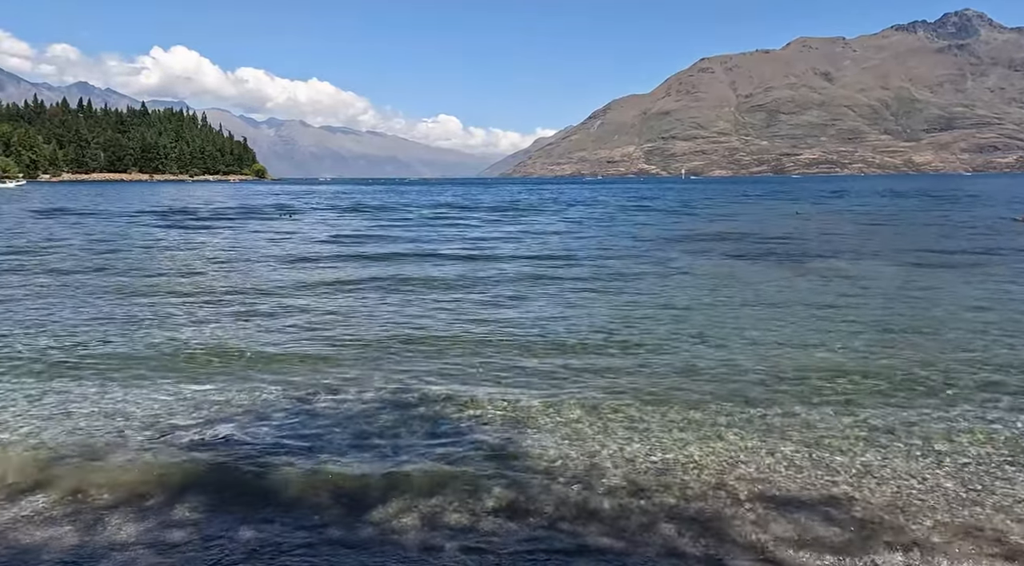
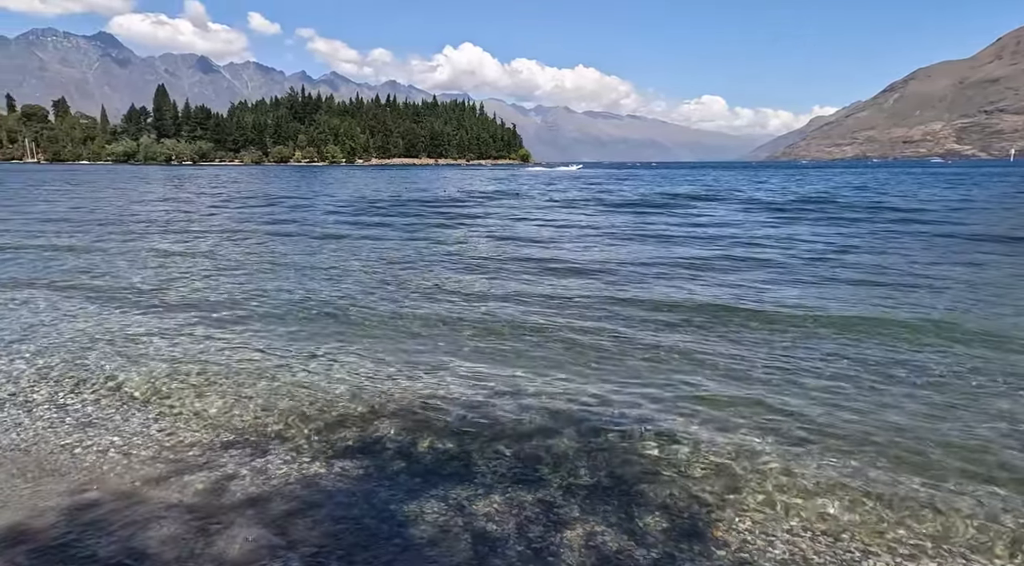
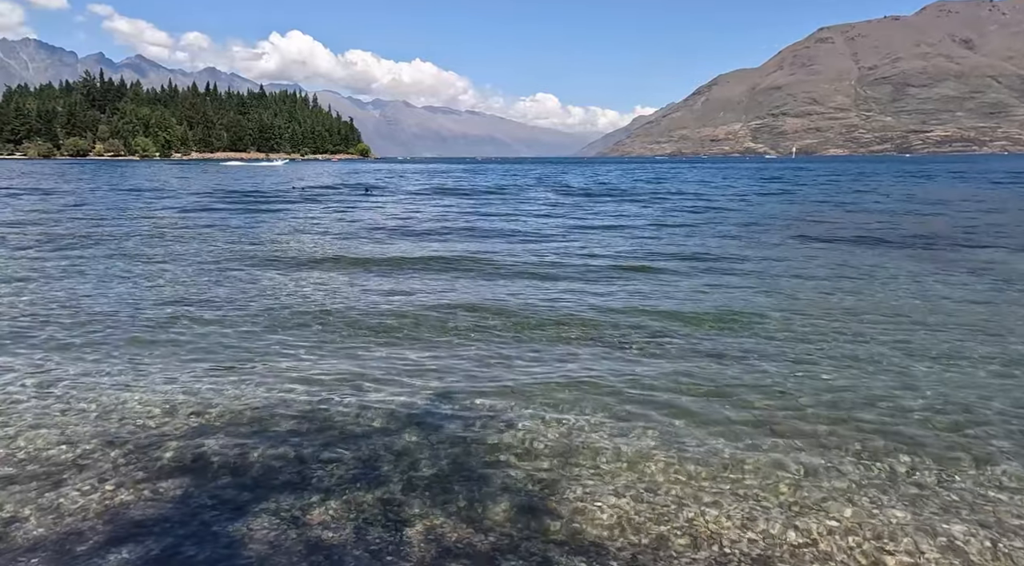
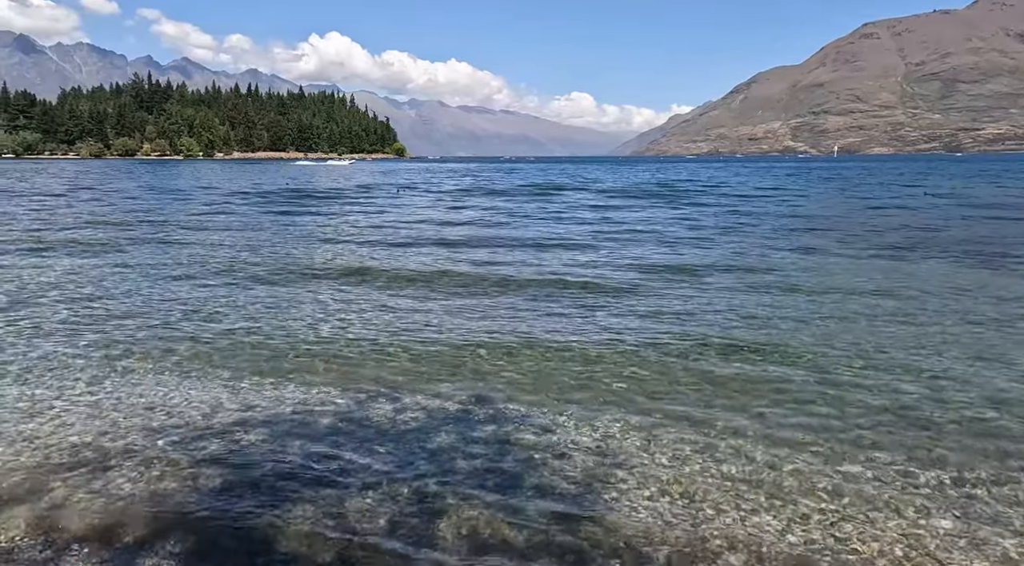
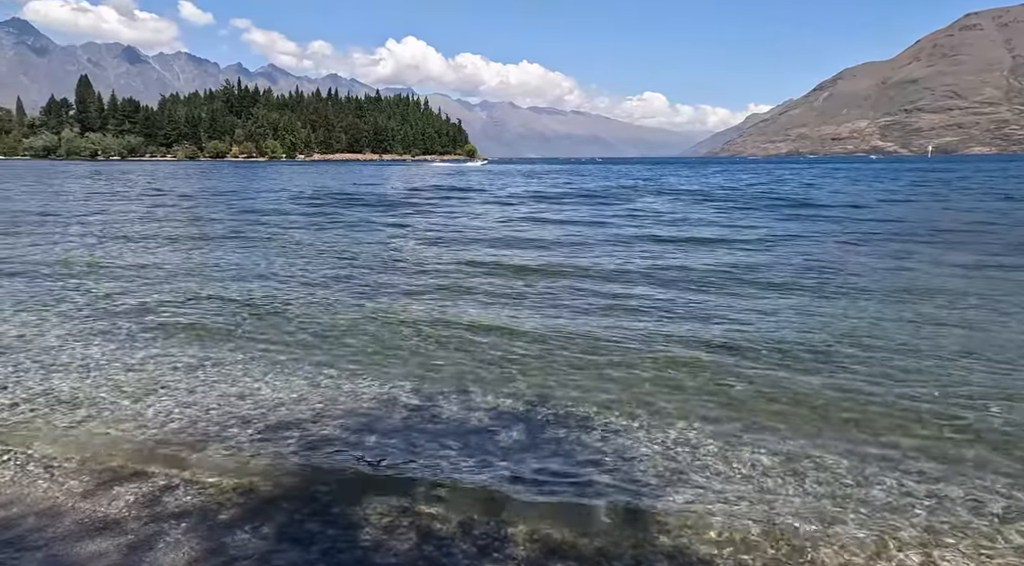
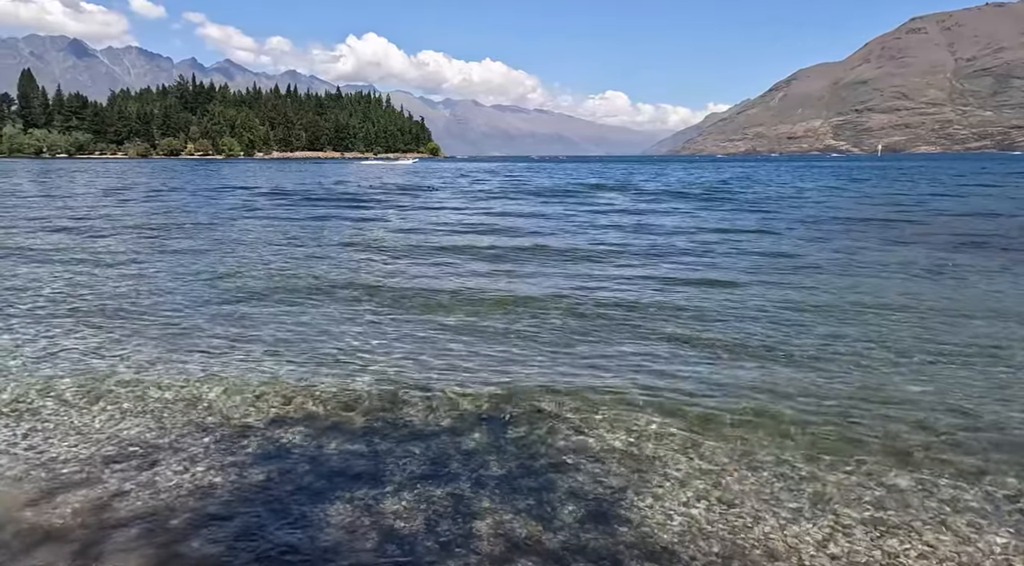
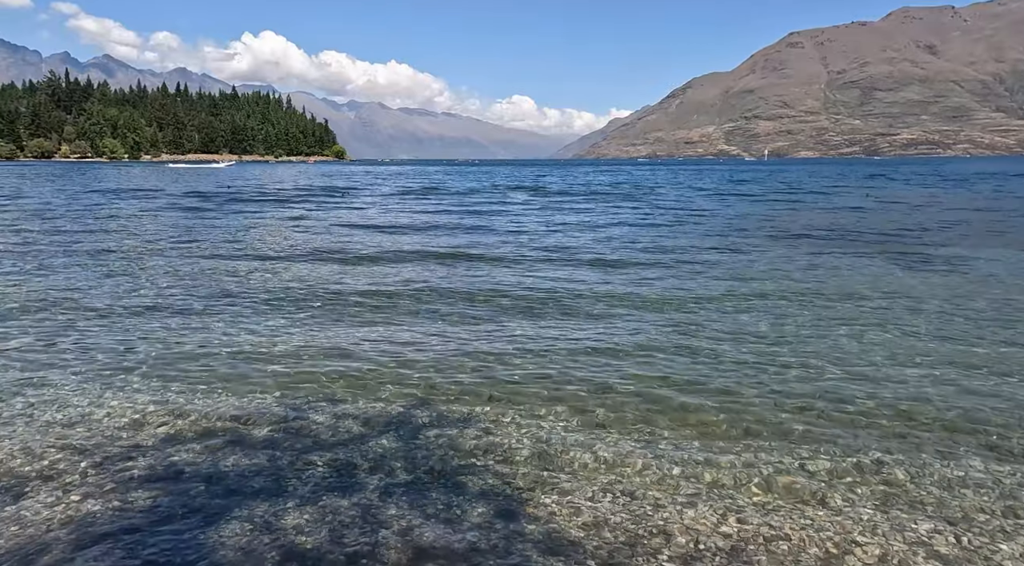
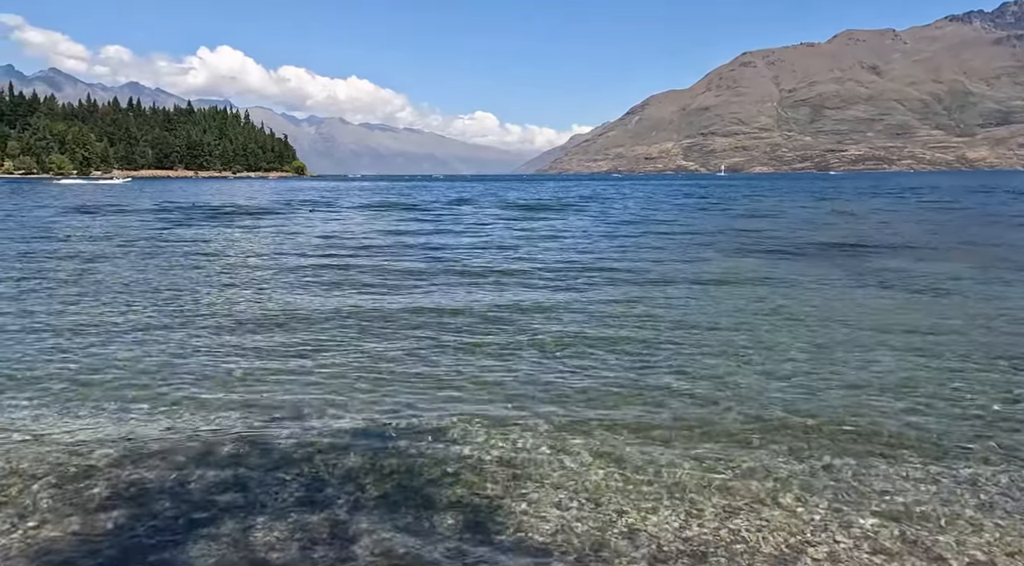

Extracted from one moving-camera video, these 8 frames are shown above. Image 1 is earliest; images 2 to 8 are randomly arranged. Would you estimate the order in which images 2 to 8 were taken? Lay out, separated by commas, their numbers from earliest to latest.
8, 7, 3, 4, 6, 5, 2
